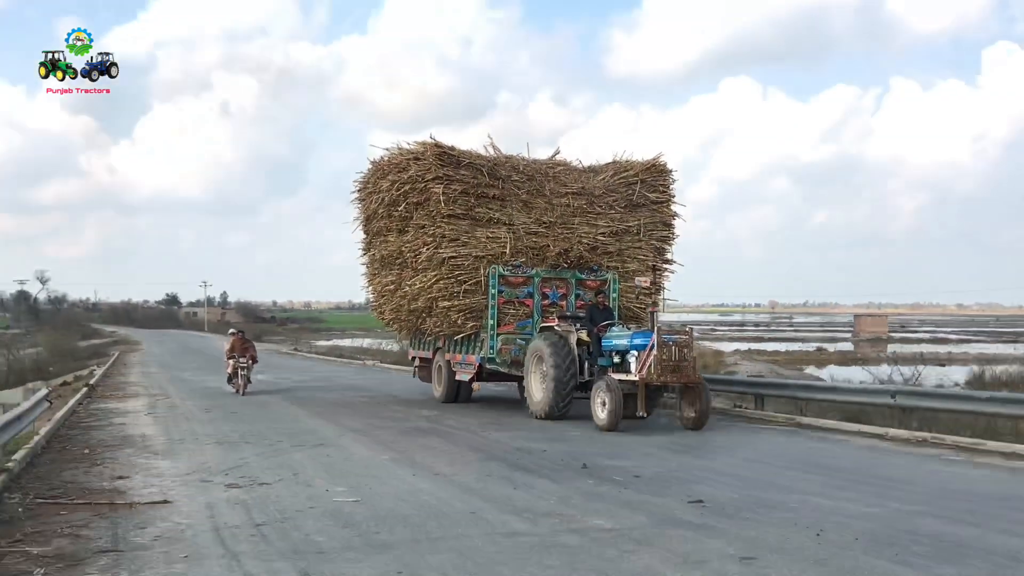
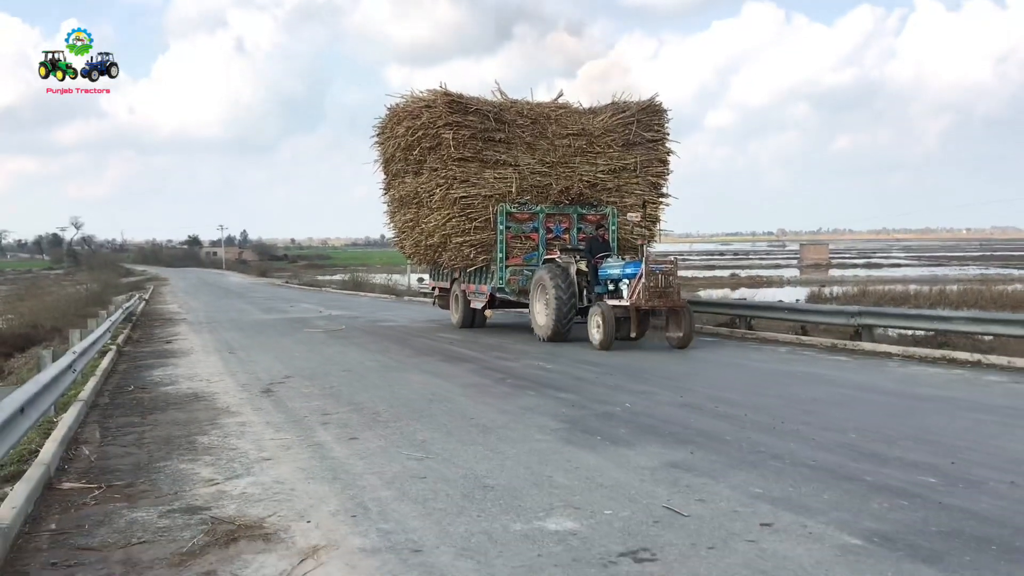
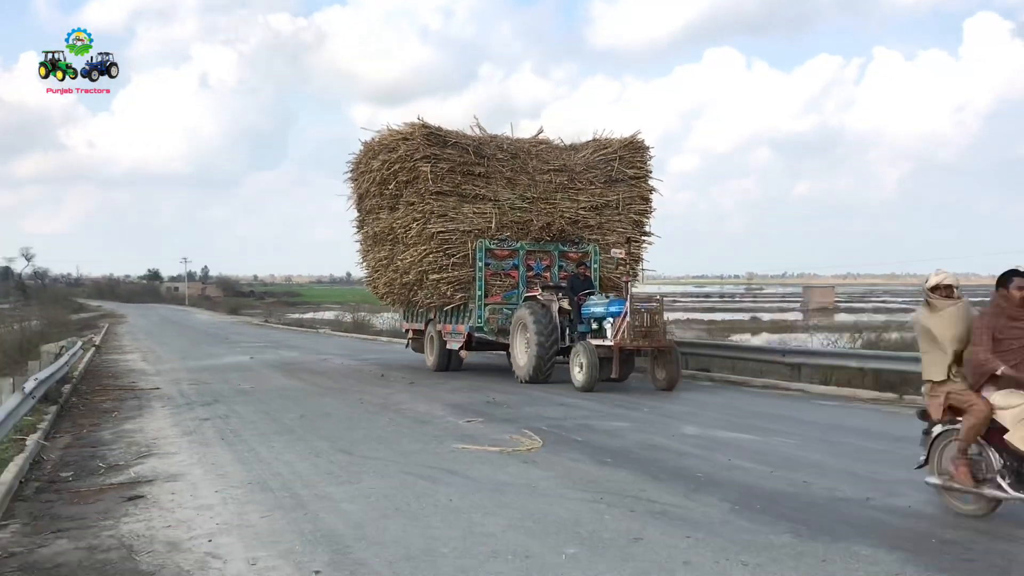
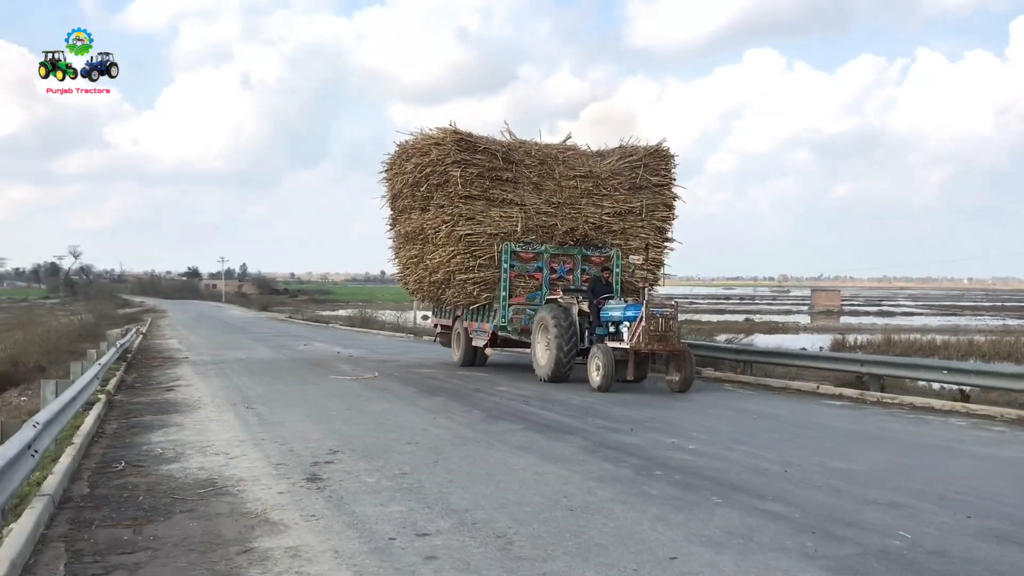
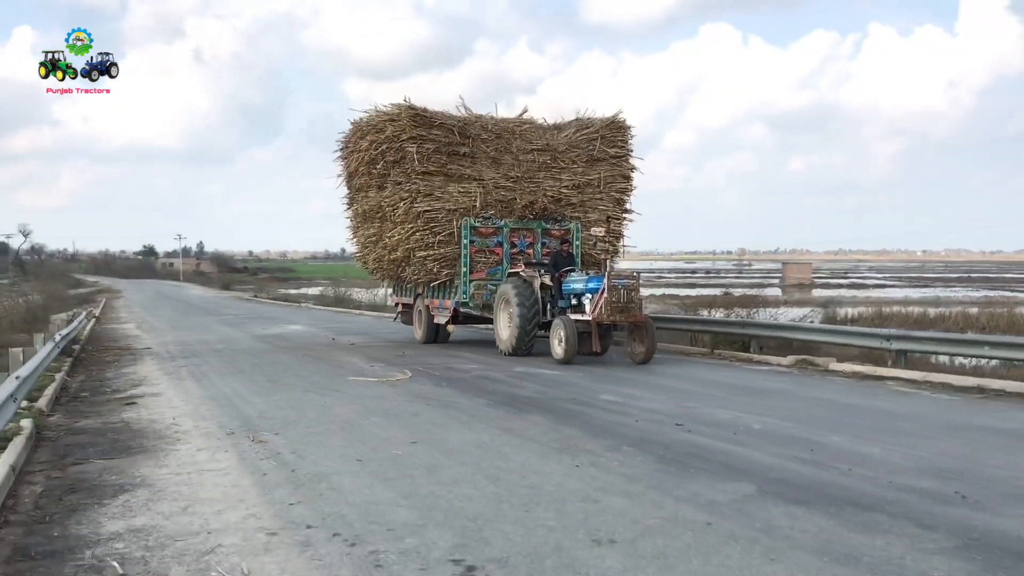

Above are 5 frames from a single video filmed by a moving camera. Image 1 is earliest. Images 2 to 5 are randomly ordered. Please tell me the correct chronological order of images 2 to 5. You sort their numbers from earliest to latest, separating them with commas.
3, 5, 4, 2
